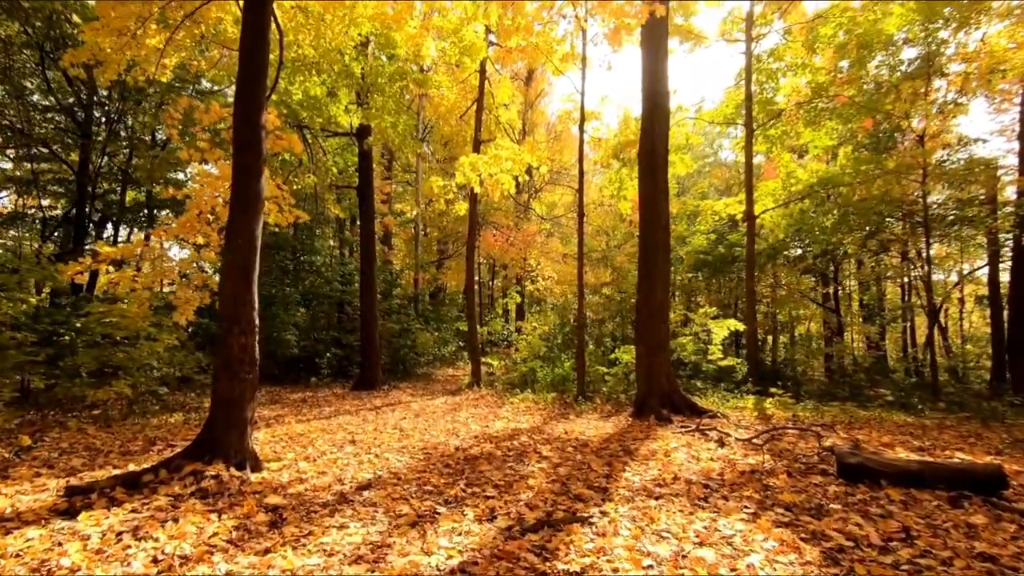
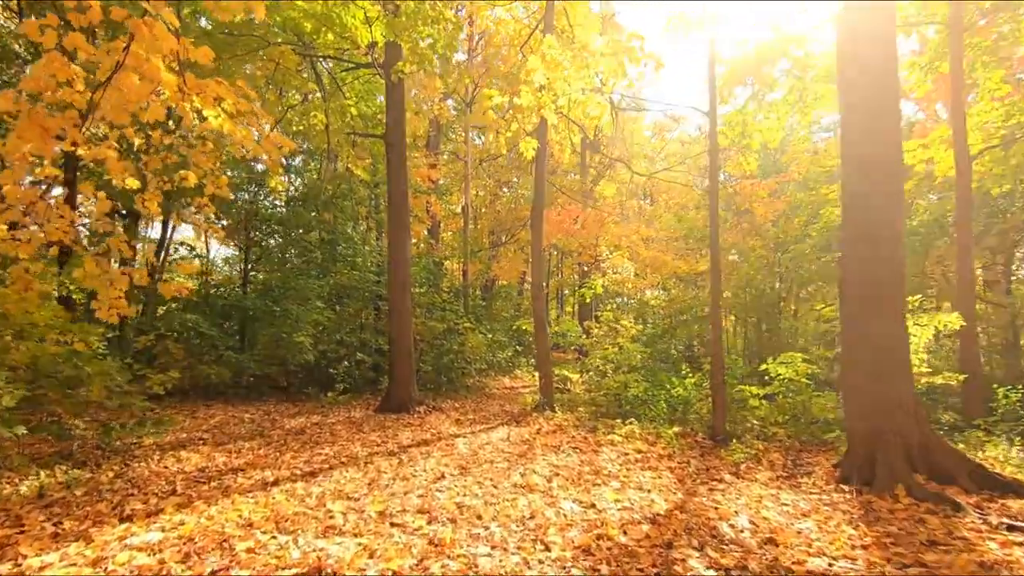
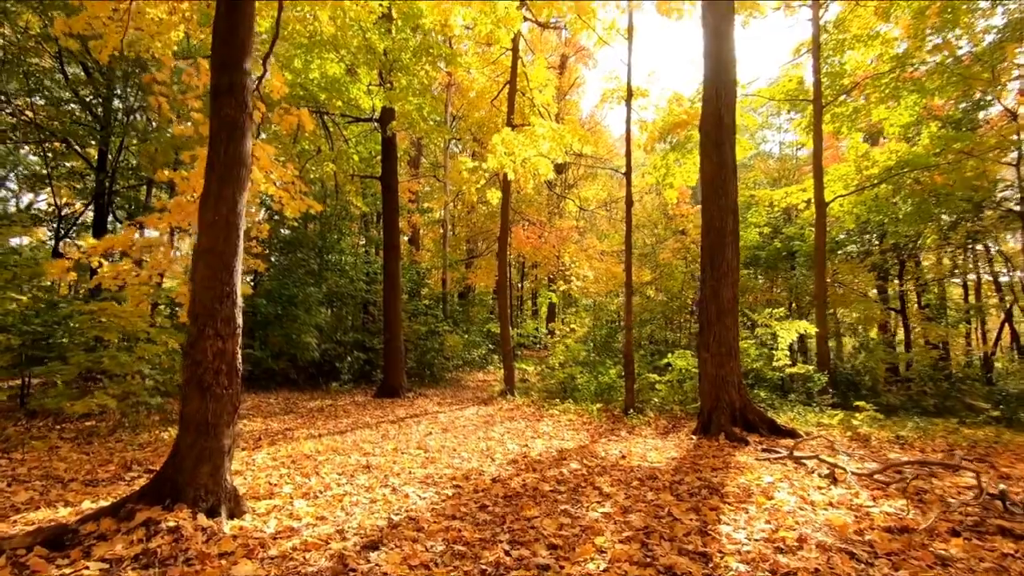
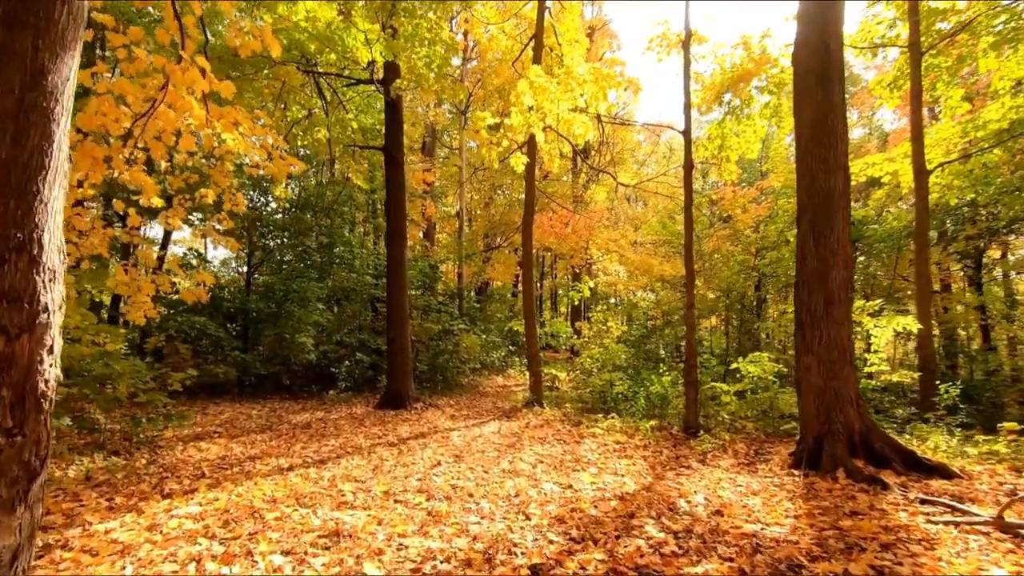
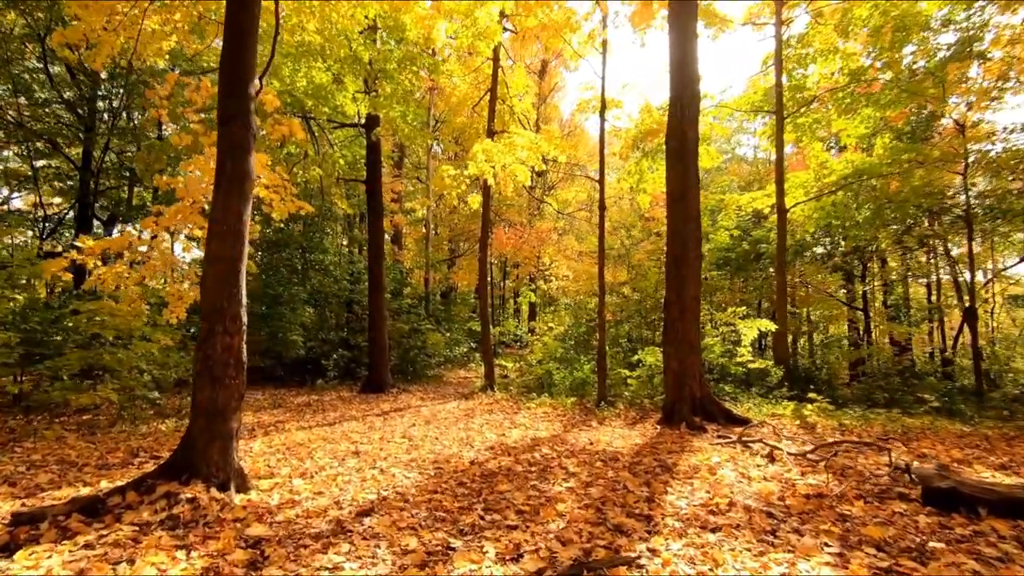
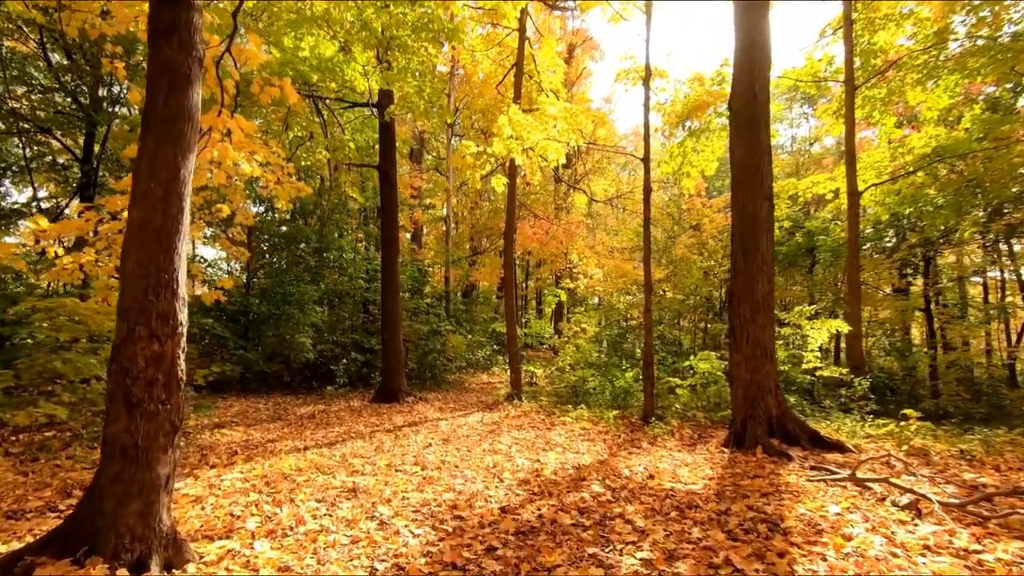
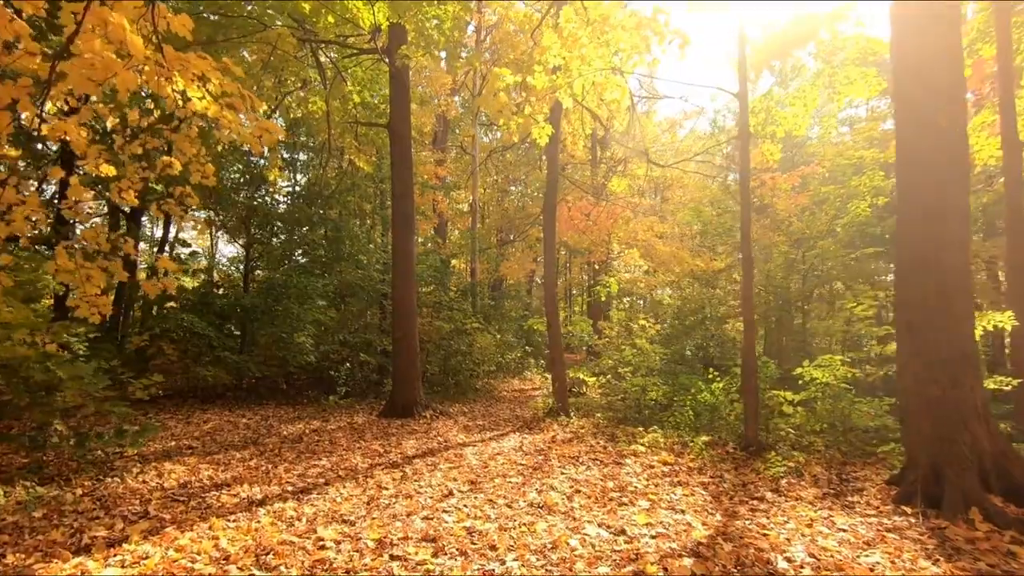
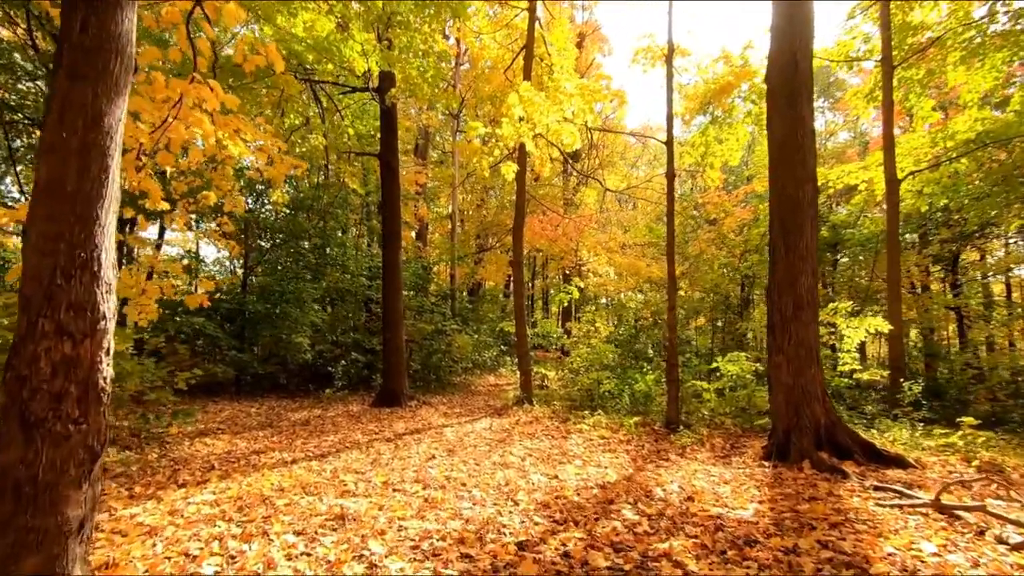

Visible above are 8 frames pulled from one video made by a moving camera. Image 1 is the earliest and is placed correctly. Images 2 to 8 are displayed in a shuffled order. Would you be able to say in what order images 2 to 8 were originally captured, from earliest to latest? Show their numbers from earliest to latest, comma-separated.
5, 3, 6, 8, 4, 2, 7
